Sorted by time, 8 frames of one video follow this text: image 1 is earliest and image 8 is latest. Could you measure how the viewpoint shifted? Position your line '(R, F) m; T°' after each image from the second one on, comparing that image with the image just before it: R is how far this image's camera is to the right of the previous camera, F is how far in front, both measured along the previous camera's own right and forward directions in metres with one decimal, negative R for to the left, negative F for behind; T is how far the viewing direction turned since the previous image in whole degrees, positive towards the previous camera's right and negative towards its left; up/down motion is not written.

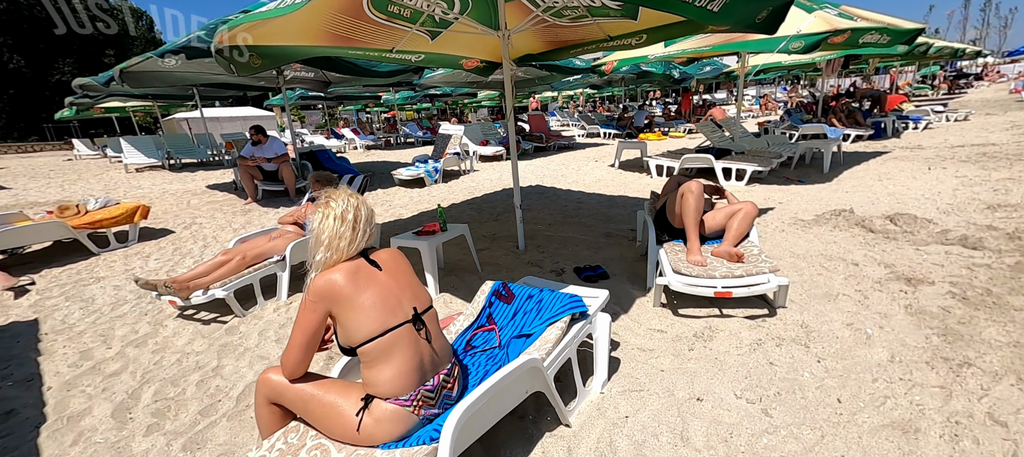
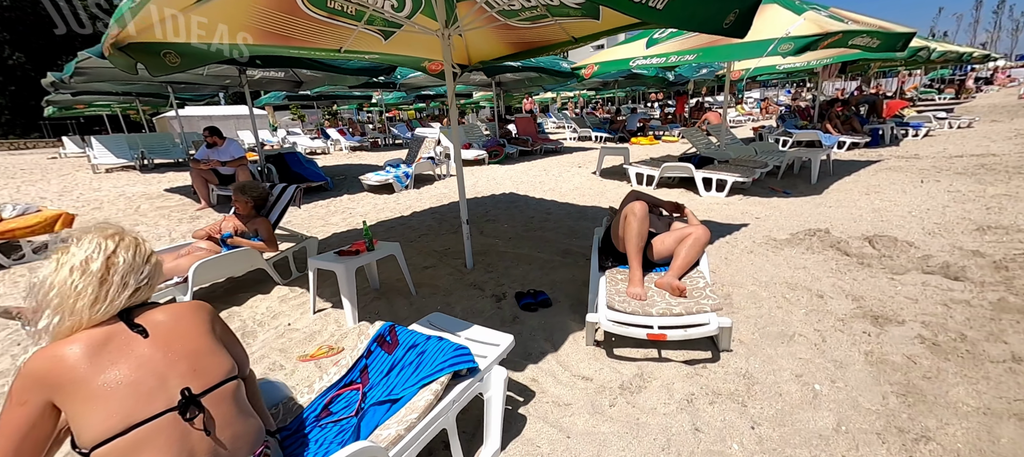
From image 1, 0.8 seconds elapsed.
(+0.5, +0.3) m; 0°
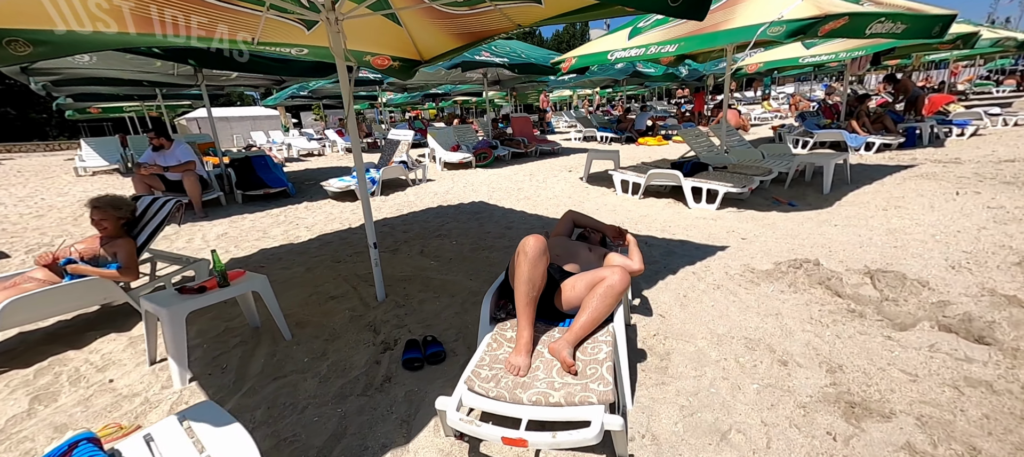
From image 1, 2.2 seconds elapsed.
(+0.8, +0.6) m; -3°
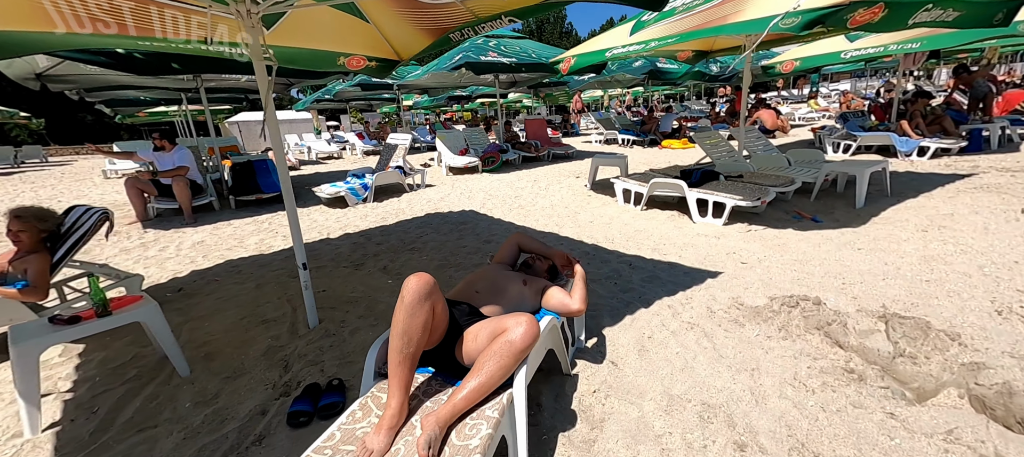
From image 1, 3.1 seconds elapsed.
(+0.6, +0.4) m; -5°
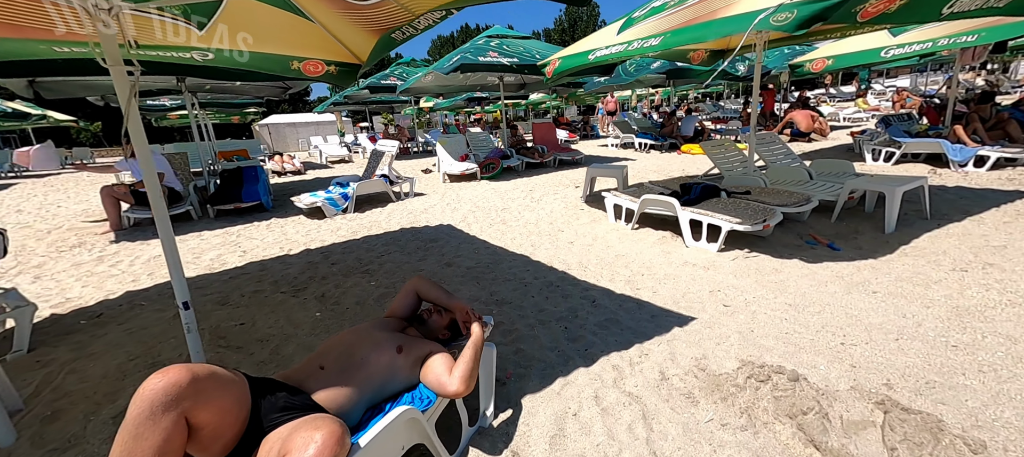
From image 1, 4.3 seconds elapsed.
(+0.6, +0.5) m; -4°
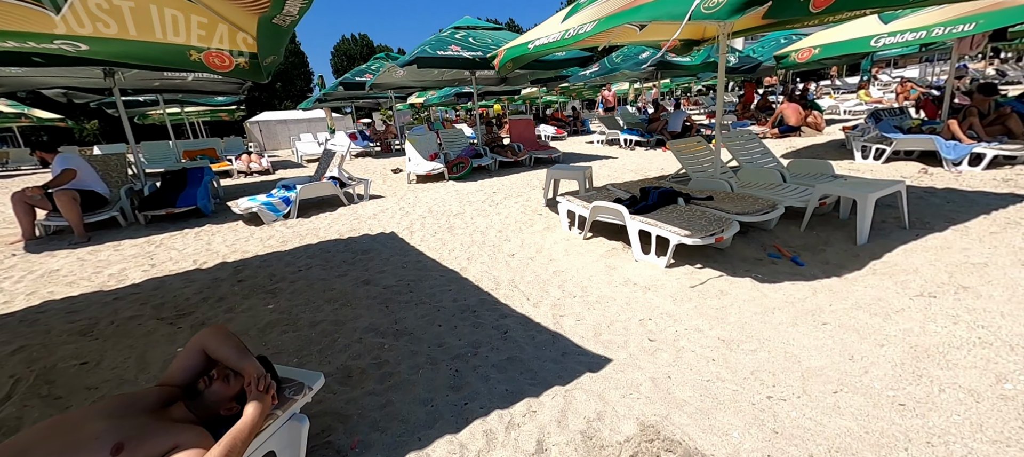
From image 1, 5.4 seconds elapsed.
(+0.7, +0.4) m; 0°
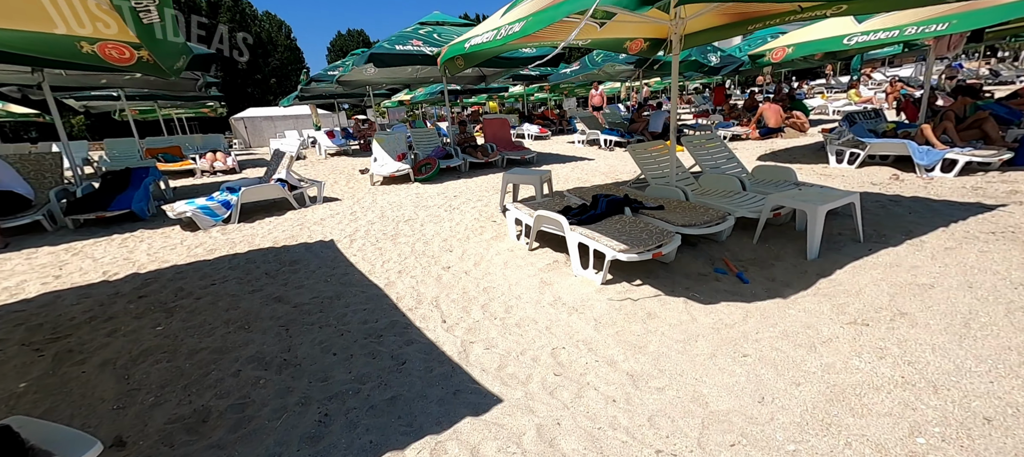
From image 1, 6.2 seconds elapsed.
(+0.6, +0.3) m; +1°
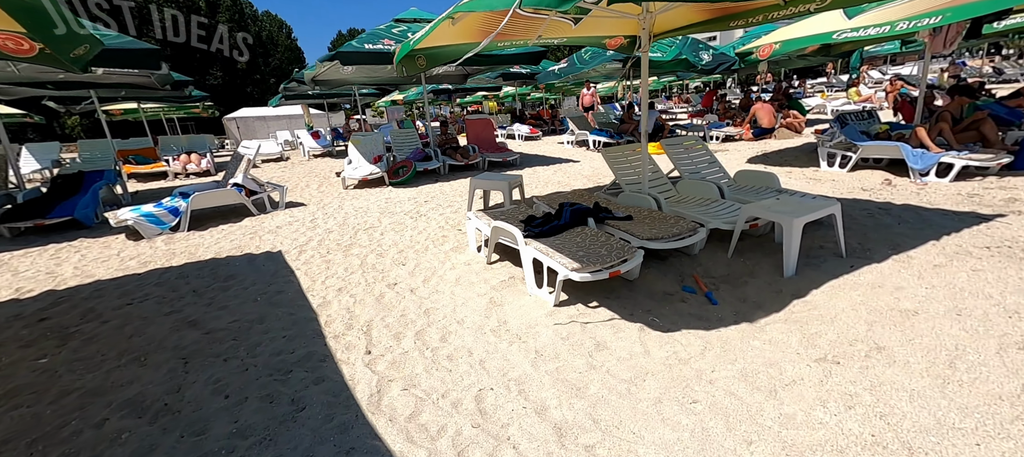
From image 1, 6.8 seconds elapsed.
(+0.4, +0.3) m; 0°
